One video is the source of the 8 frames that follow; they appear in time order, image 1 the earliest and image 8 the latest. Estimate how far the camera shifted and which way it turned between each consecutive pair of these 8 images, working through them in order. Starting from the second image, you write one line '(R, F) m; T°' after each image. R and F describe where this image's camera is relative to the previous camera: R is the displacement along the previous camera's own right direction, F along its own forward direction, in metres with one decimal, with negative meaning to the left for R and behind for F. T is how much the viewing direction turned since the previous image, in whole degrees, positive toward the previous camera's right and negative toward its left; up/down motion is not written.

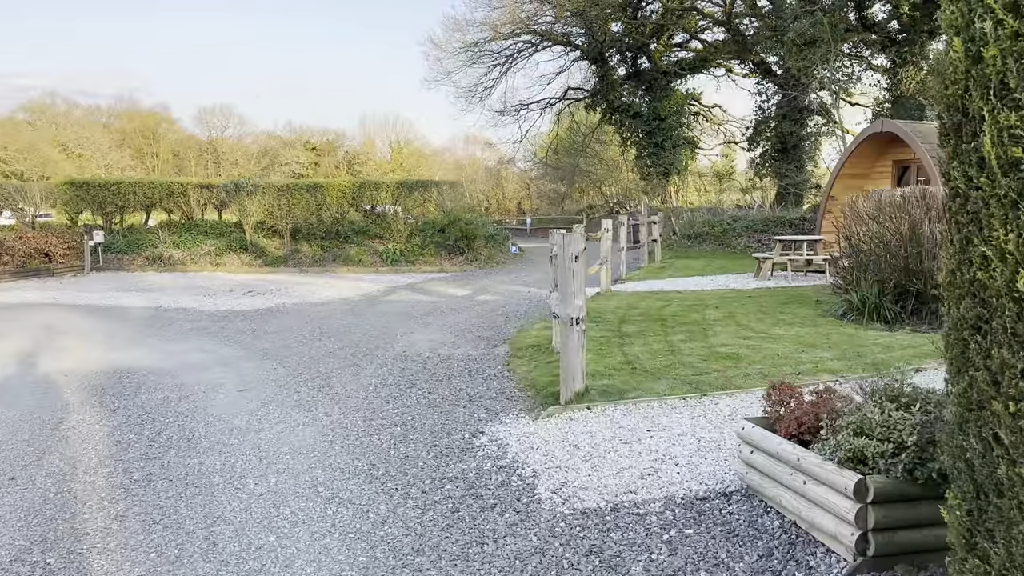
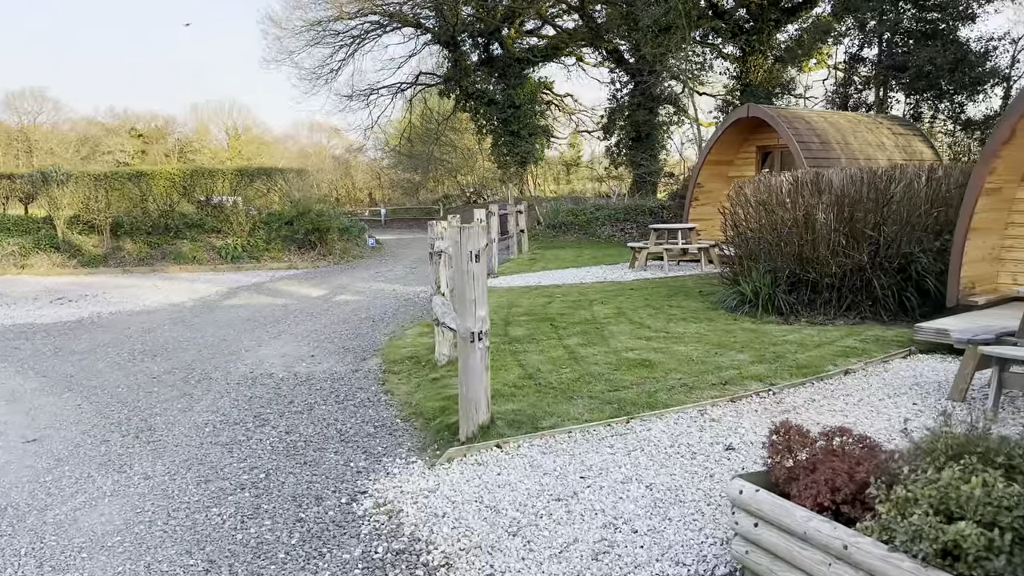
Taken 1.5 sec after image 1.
(-0.1, +1.1) m; +10°
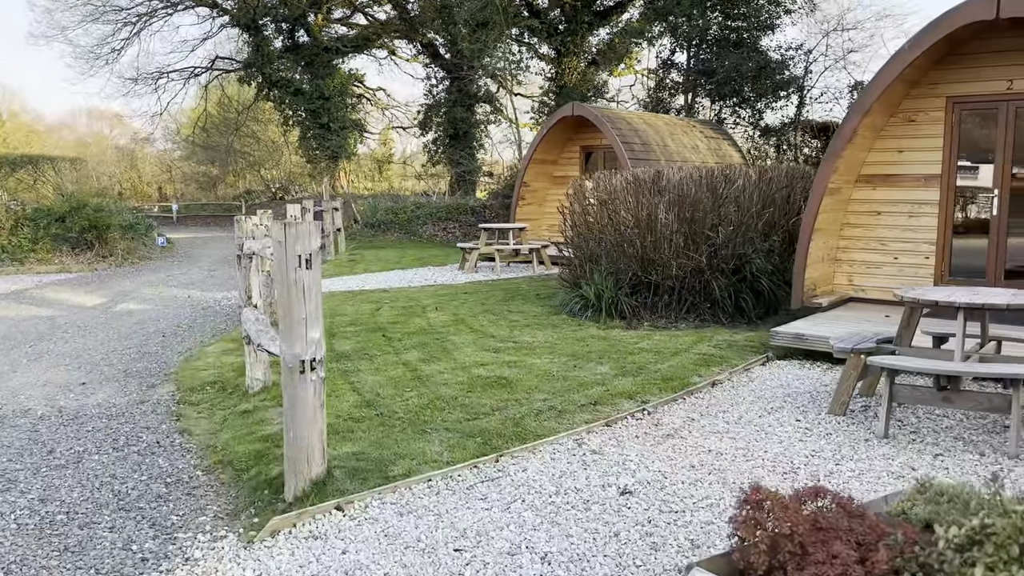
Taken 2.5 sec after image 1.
(-0.1, +0.8) m; +13°
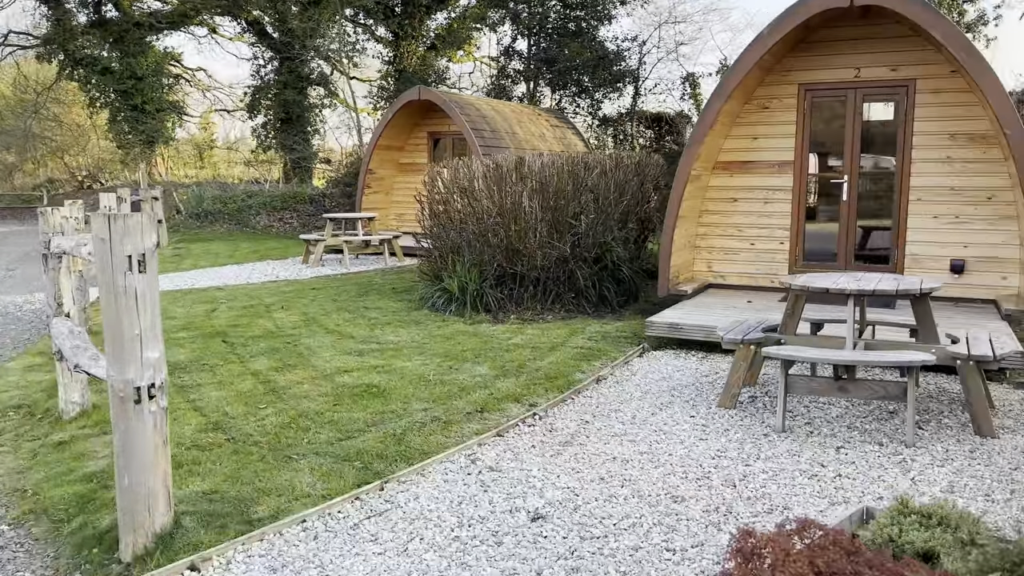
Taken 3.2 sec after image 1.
(-0.2, +0.4) m; +11°
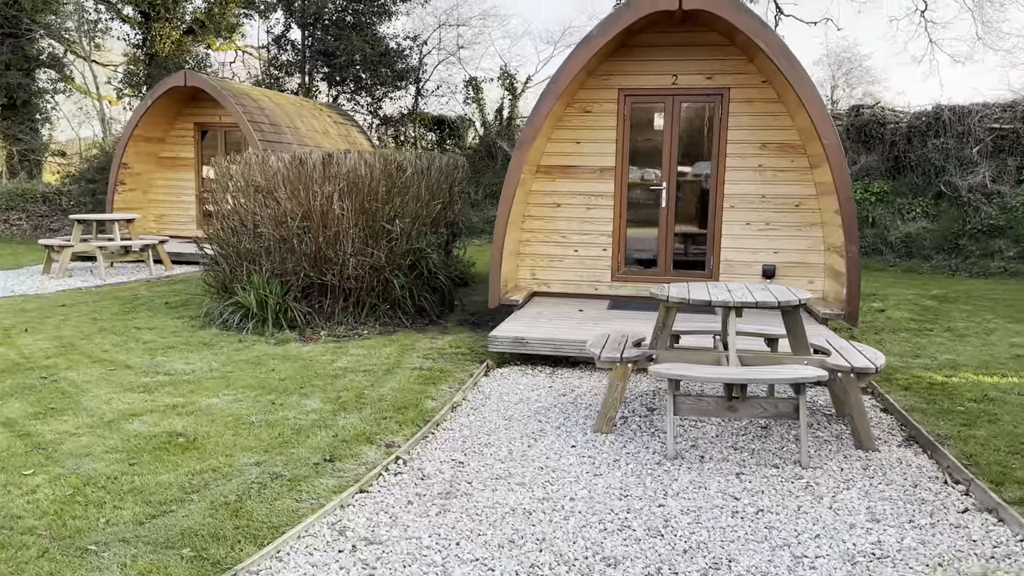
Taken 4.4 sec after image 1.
(-0.4, +0.6) m; +16°
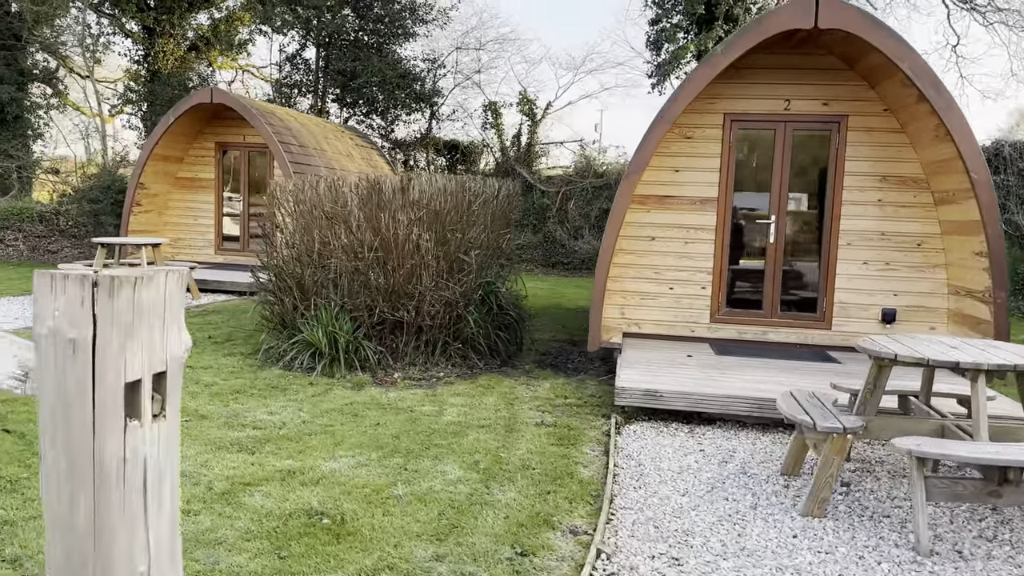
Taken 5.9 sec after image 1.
(-0.8, +0.6) m; +2°
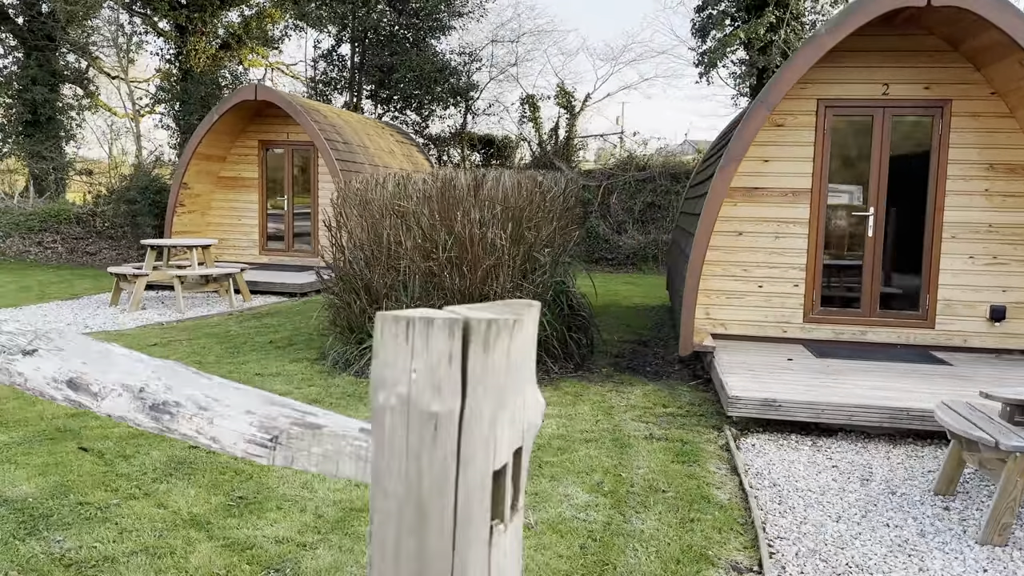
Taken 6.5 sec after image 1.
(-0.4, +0.3) m; -1°
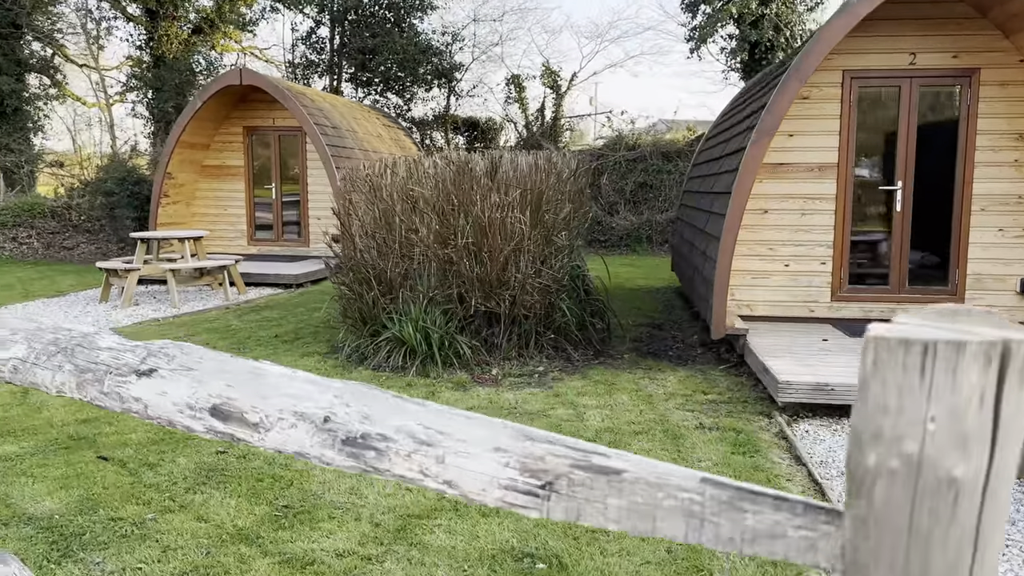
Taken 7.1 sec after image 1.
(-0.3, +0.2) m; +2°
